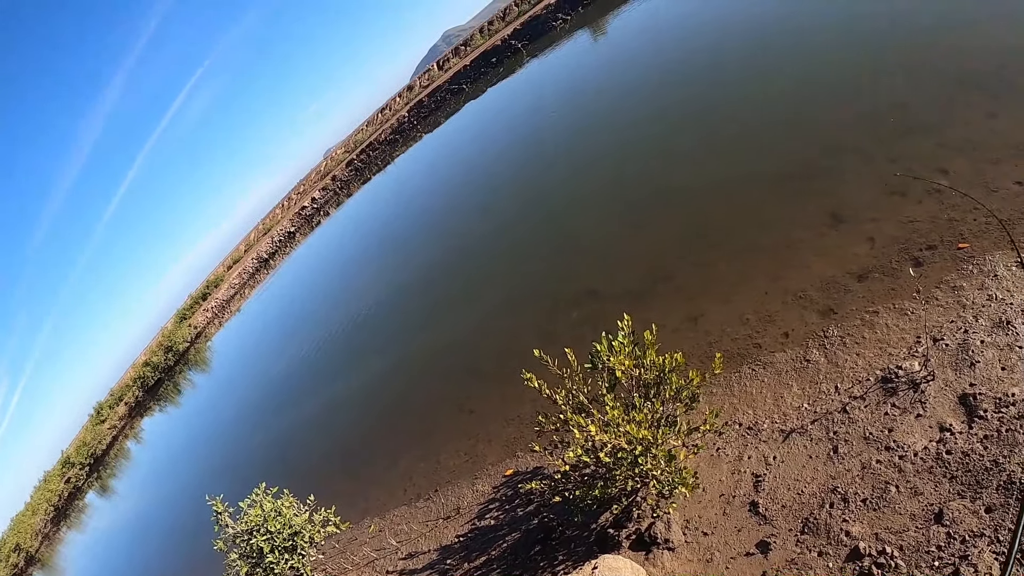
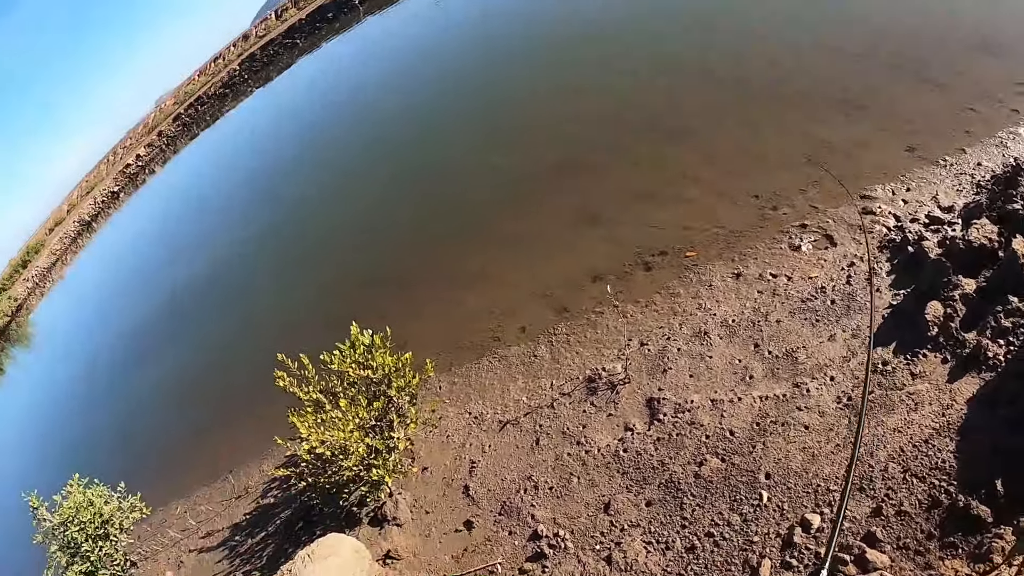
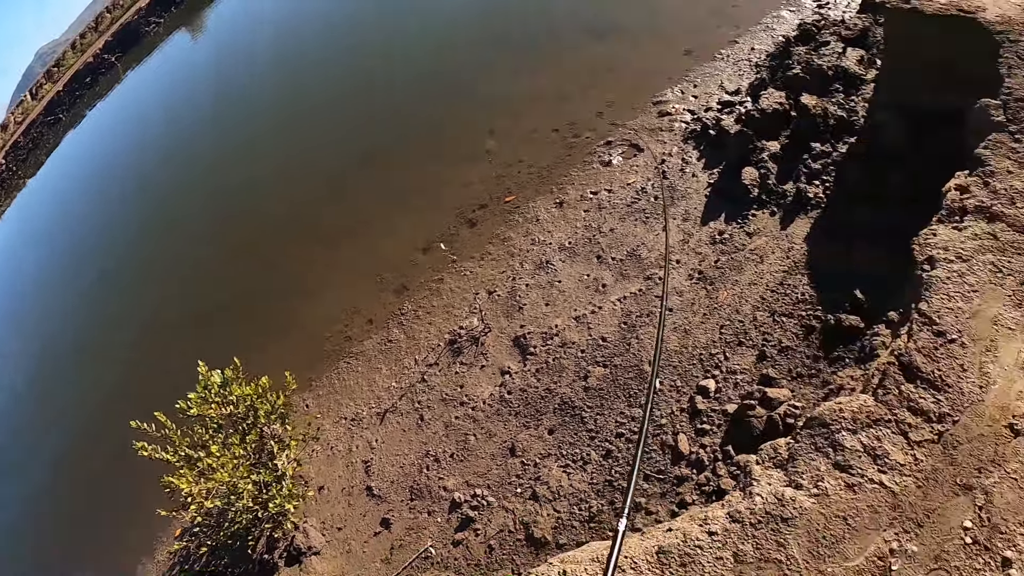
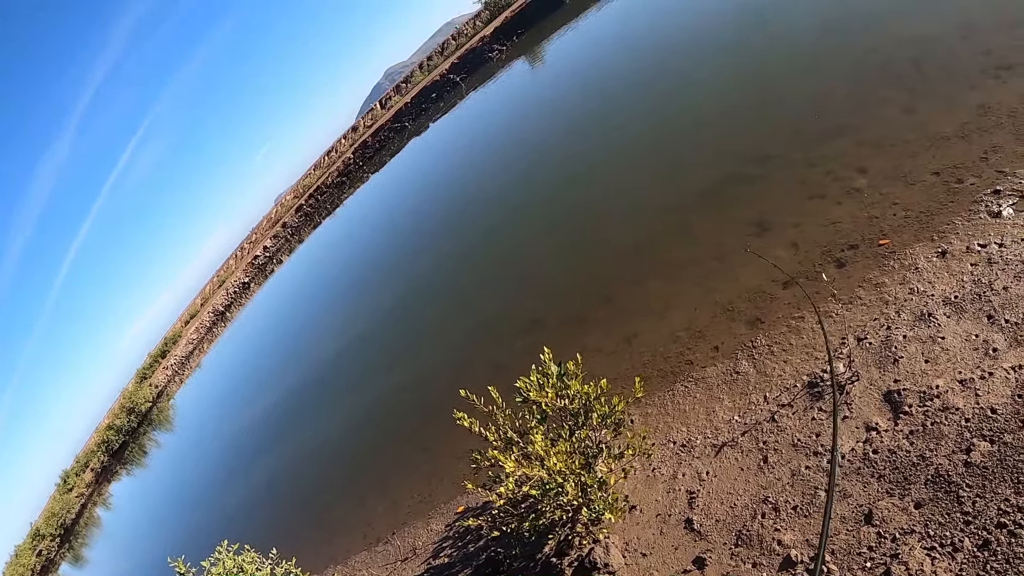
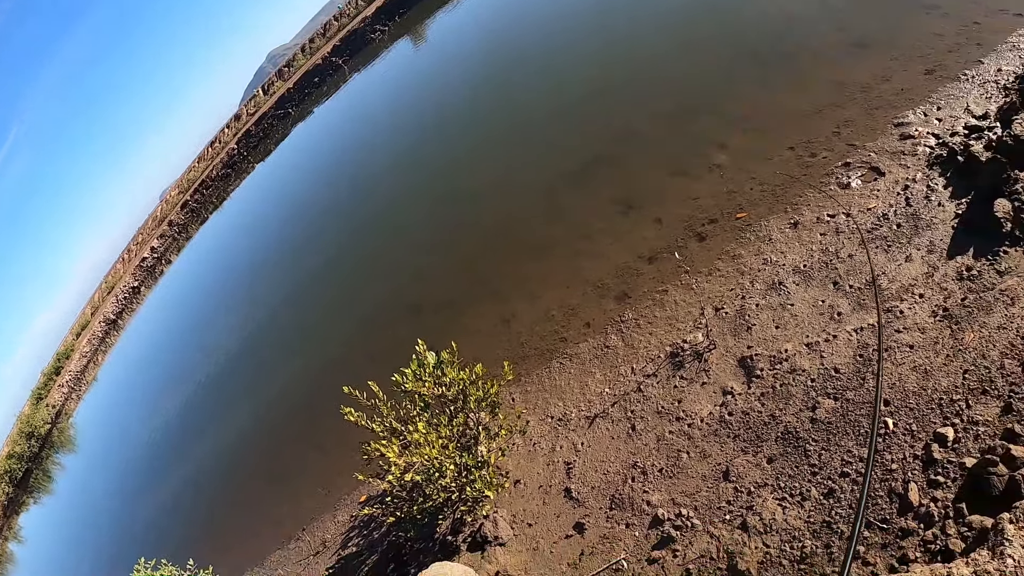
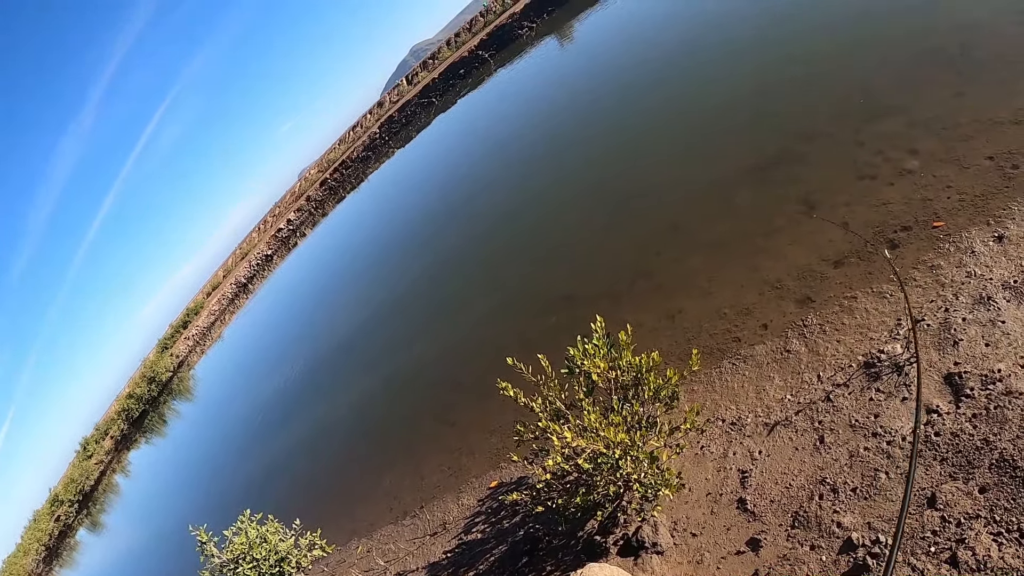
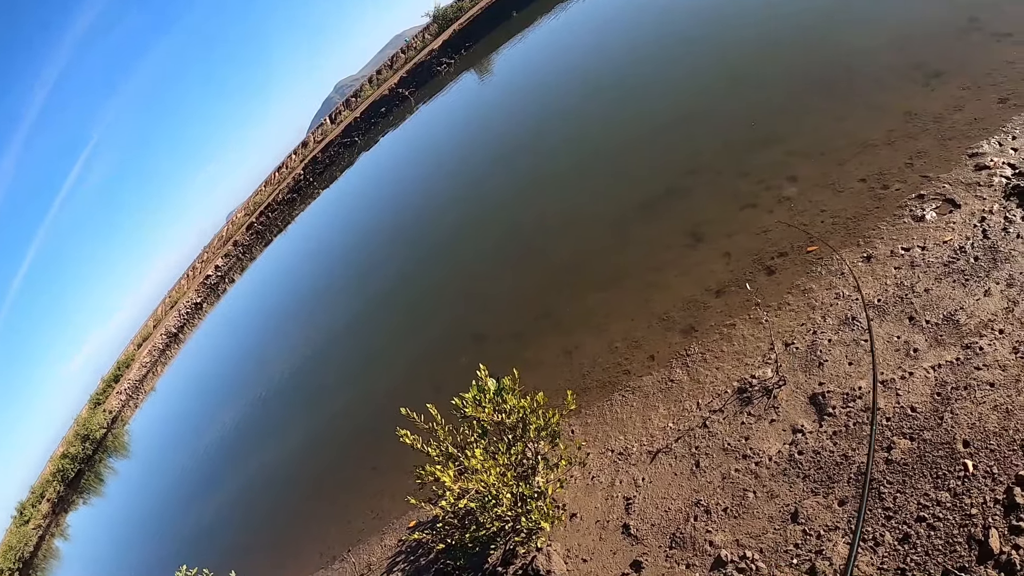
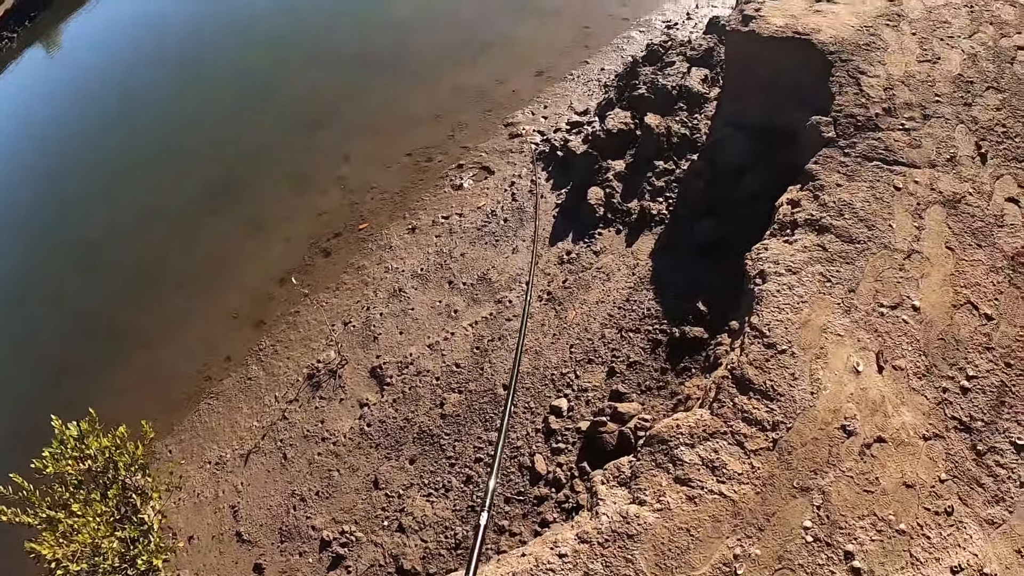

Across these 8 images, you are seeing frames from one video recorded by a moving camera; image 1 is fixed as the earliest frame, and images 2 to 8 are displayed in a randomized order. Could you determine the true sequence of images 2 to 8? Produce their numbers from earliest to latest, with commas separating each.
6, 4, 7, 5, 3, 8, 2
